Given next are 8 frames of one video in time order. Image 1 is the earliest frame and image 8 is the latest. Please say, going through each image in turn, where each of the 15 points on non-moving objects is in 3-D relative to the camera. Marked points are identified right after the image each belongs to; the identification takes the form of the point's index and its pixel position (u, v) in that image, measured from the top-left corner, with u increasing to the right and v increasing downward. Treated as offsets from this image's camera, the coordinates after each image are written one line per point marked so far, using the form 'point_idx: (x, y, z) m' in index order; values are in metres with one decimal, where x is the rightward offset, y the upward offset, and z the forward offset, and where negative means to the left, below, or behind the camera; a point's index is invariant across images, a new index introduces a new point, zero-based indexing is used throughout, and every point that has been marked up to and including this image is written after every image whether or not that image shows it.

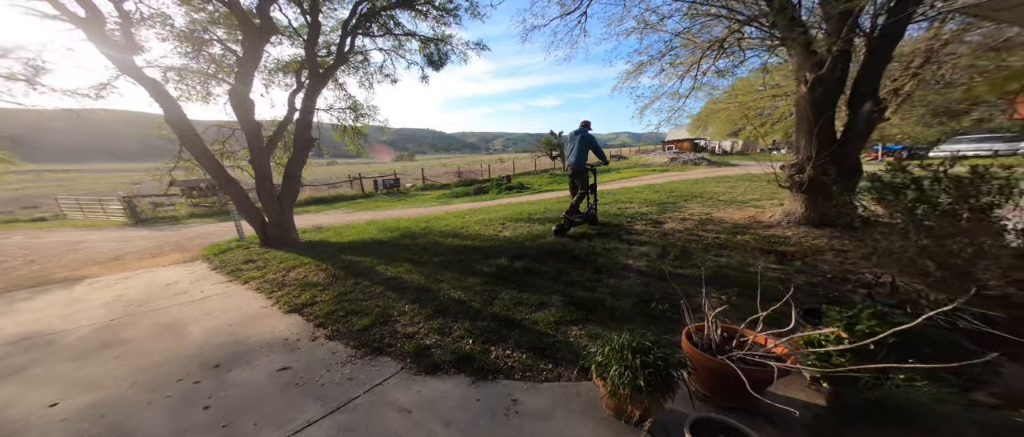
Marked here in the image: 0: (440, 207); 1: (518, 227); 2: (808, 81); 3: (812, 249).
0: (-3.5, +0.6, +15.2) m
1: (+0.1, -0.2, +7.1) m
2: (+5.1, +2.5, +5.4) m
3: (+4.2, -0.4, +4.5) m
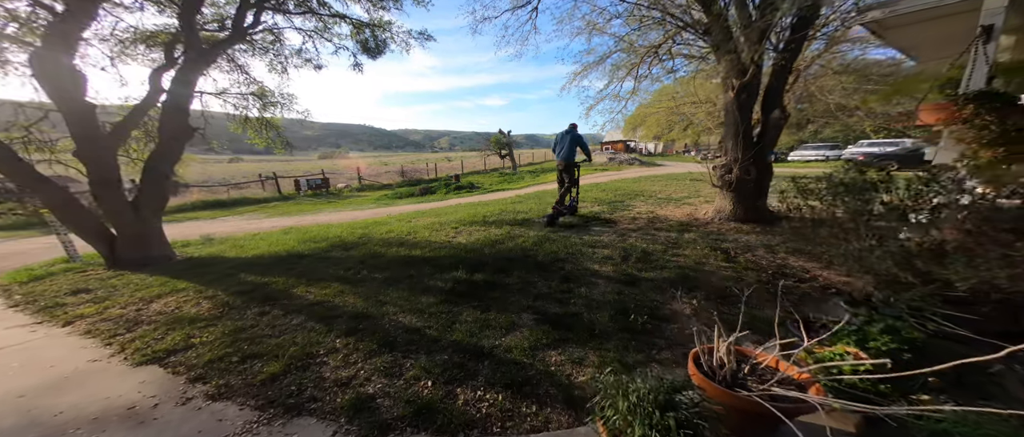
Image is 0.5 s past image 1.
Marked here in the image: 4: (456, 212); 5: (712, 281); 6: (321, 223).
0: (-5.9, +0.4, +13.9) m
1: (-0.9, -0.3, +6.6) m
2: (+4.2, +2.5, +5.8) m
3: (+3.6, -0.4, +4.7) m
4: (-1.6, +0.2, +9.2) m
5: (+2.2, -0.7, +3.4) m
6: (-6.0, -0.1, +9.6) m
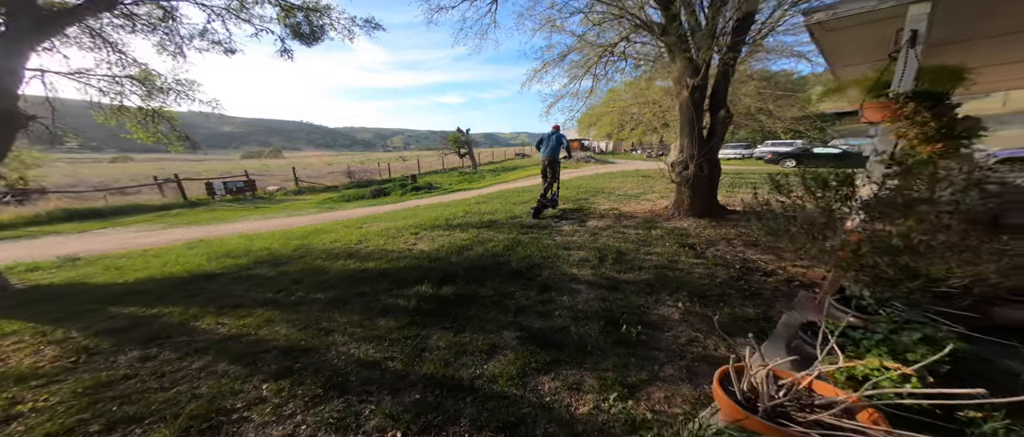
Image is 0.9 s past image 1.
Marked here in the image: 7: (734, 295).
0: (-7.6, +0.2, +12.5) m
1: (-1.6, -0.4, +6.0) m
2: (+3.5, +2.6, +6.0) m
3: (+3.2, -0.3, +4.8) m
4: (-2.7, +0.1, +8.5) m
5: (+1.9, -0.7, +3.3) m
6: (-7.1, -0.4, +8.3) m
7: (+2.1, -0.7, +3.0) m
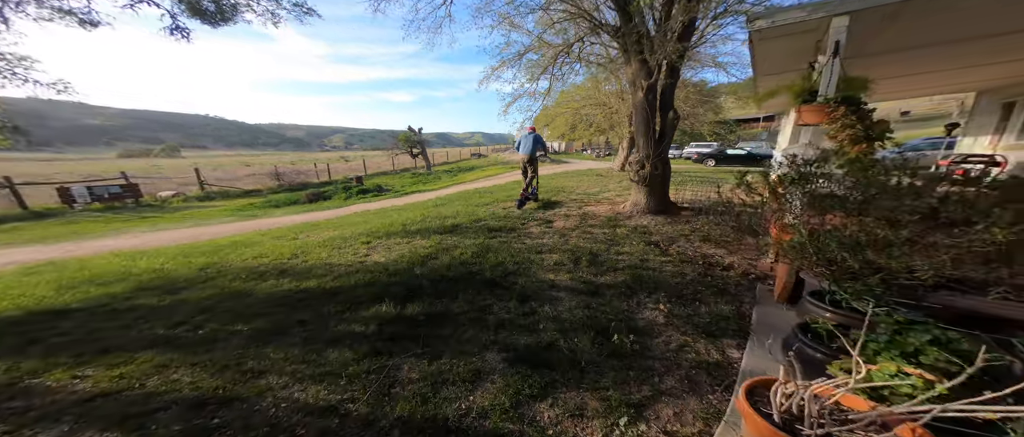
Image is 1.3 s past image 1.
0: (-9.2, -0.2, +11.0) m
1: (-2.2, -0.5, +5.4) m
2: (+2.7, +2.7, +6.2) m
3: (+2.7, -0.3, +5.0) m
4: (-3.7, -0.1, +7.7) m
5: (+1.7, -0.7, +3.3) m
6: (-8.0, -0.7, +6.8) m
7: (+1.9, -0.7, +3.0) m
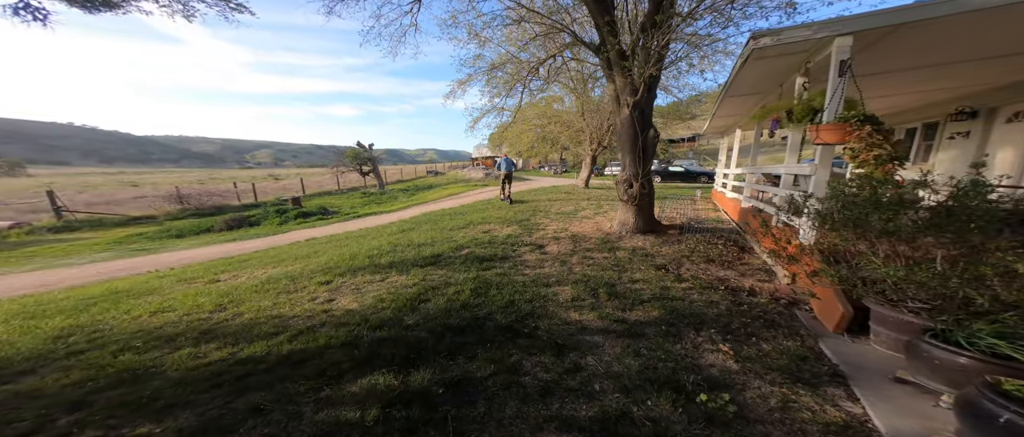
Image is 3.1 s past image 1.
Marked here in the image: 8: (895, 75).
0: (-10.1, -1.2, +8.7) m
1: (-2.3, -1.0, +4.4) m
2: (+2.3, +2.3, +6.2) m
3: (+2.6, -0.6, +4.9) m
4: (-4.1, -0.7, +6.5) m
5: (+1.9, -0.9, +3.0) m
6: (-8.2, -1.4, +4.8) m
7: (+2.2, -0.9, +2.8) m
8: (+5.4, +2.0, +4.4) m
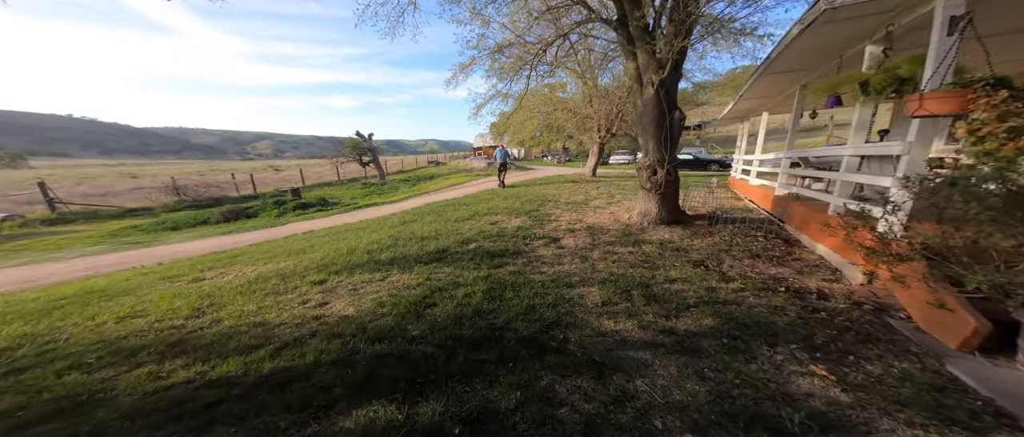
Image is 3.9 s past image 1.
0: (-9.9, -1.0, +8.2) m
1: (-2.1, -0.9, +3.9) m
2: (+2.6, +2.4, +5.5) m
3: (+2.8, -0.5, +4.3) m
4: (-3.9, -0.6, +5.9) m
5: (+2.1, -0.9, +2.5) m
6: (-8.0, -1.3, +4.3) m
7: (+2.5, -0.9, +2.2) m
8: (+5.7, +2.2, +3.8) m
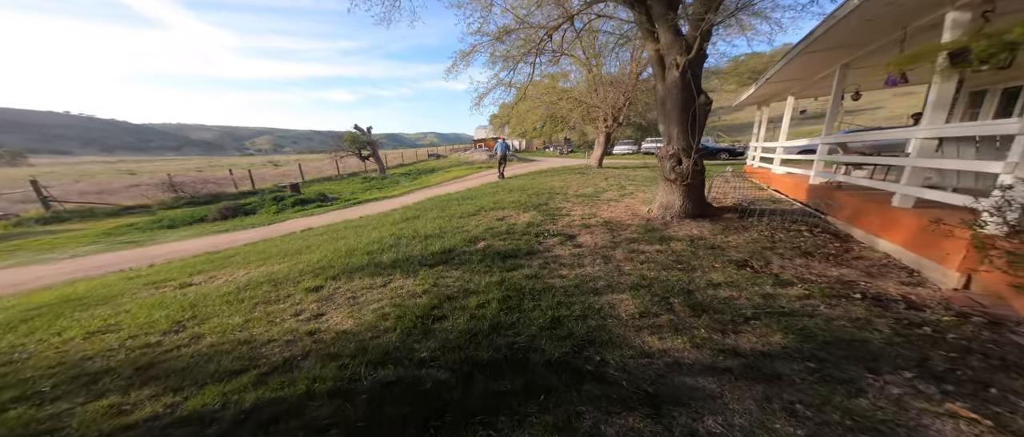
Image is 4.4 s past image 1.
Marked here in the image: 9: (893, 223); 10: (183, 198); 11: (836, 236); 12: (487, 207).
0: (-9.6, -0.9, +7.8) m
1: (-1.8, -0.9, +3.5) m
2: (+2.7, +2.6, +5.0) m
3: (+3.0, -0.4, +3.8) m
4: (-3.7, -0.5, +5.5) m
5: (+2.3, -0.8, +2.0) m
6: (-7.7, -1.4, +3.9) m
7: (+2.7, -0.8, +1.8) m
8: (+5.8, +2.3, +3.2) m
9: (+4.1, 0.0, +3.3) m
10: (-17.4, +1.1, +16.0) m
11: (+4.2, -0.2, +4.0) m
12: (-0.6, +0.3, +7.2) m
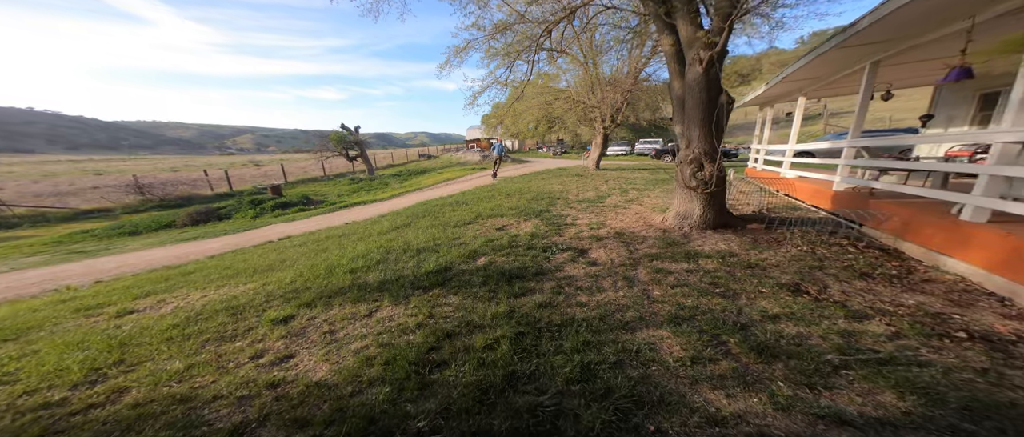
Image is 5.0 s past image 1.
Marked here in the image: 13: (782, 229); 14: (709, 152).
0: (-9.6, -1.1, +6.9) m
1: (-1.7, -1.1, +2.8) m
2: (+2.8, +2.4, +4.5) m
3: (+3.1, -0.5, +3.4) m
4: (-3.6, -0.7, +4.8) m
5: (+2.5, -1.0, +1.5) m
6: (-7.6, -1.5, +3.1) m
7: (+2.8, -1.0, +1.3) m
8: (+5.9, +2.1, +2.8) m
9: (+4.3, -0.2, +2.9) m
10: (-17.7, +0.8, +14.9) m
11: (+4.3, -0.4, +3.6) m
12: (-0.6, +0.1, +6.6) m
13: (+4.0, -0.1, +4.5) m
14: (+3.0, +1.0, +4.7) m
